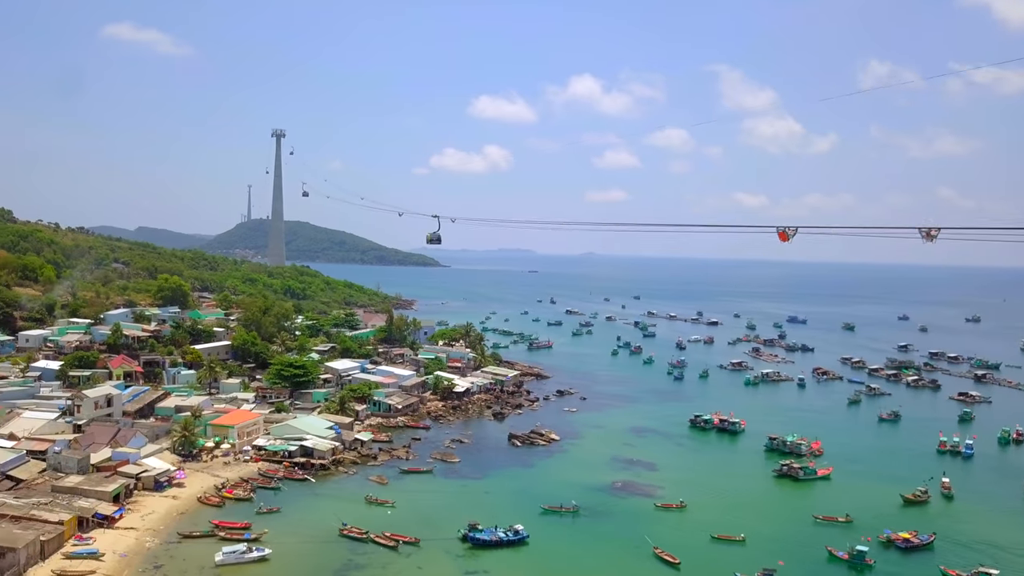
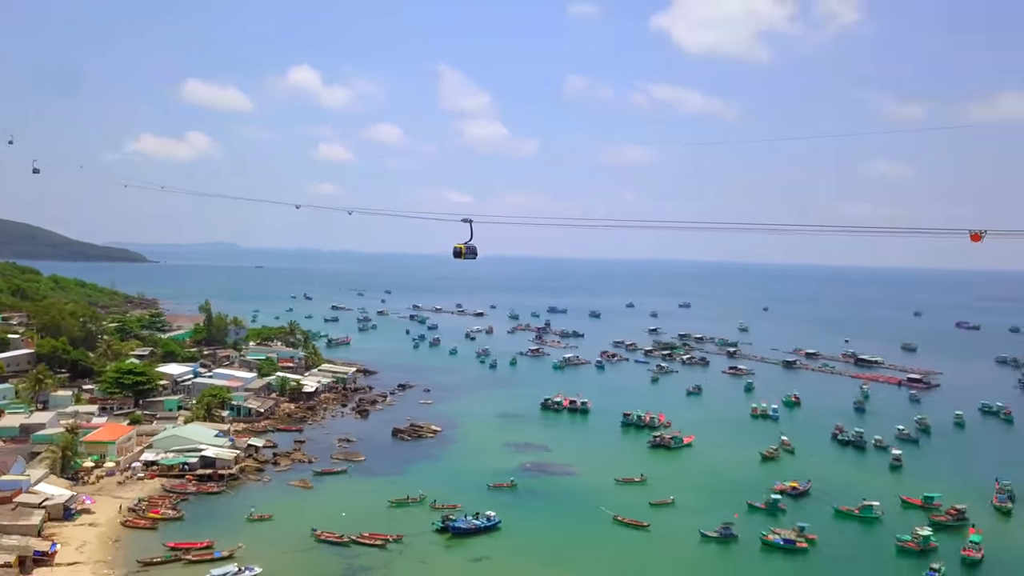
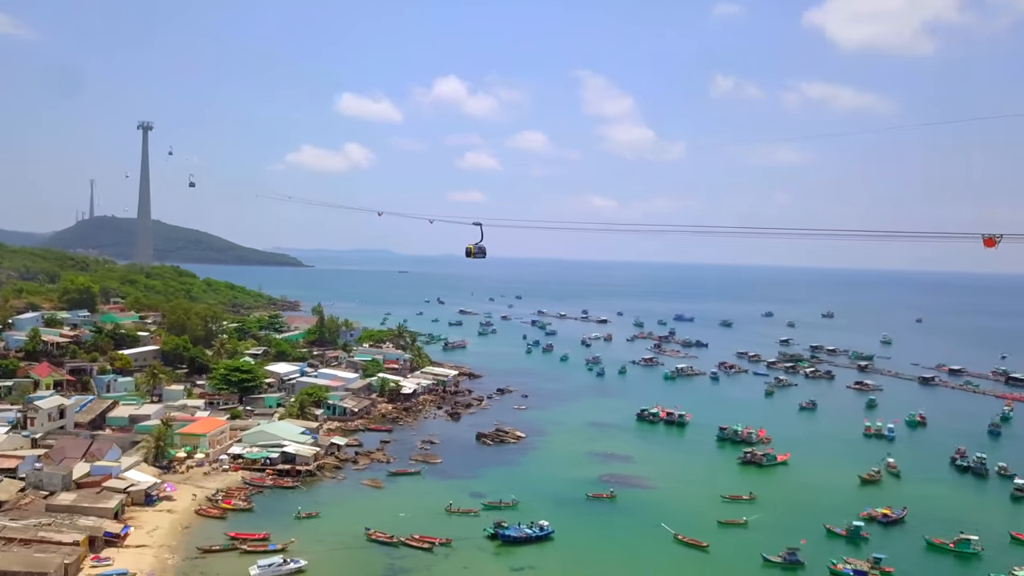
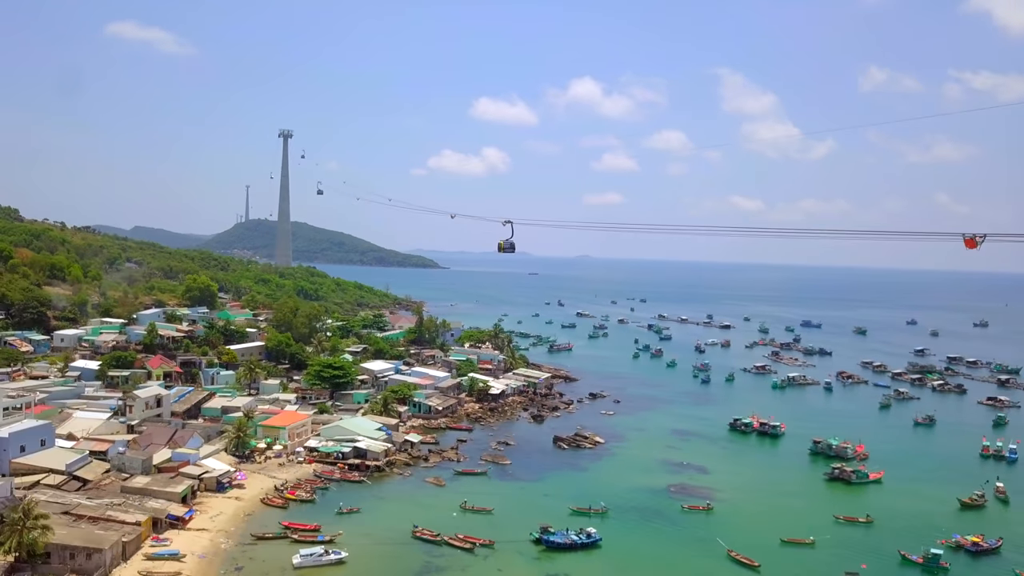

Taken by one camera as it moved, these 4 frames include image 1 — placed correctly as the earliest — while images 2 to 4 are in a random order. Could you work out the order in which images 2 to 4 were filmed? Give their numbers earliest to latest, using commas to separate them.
4, 3, 2
